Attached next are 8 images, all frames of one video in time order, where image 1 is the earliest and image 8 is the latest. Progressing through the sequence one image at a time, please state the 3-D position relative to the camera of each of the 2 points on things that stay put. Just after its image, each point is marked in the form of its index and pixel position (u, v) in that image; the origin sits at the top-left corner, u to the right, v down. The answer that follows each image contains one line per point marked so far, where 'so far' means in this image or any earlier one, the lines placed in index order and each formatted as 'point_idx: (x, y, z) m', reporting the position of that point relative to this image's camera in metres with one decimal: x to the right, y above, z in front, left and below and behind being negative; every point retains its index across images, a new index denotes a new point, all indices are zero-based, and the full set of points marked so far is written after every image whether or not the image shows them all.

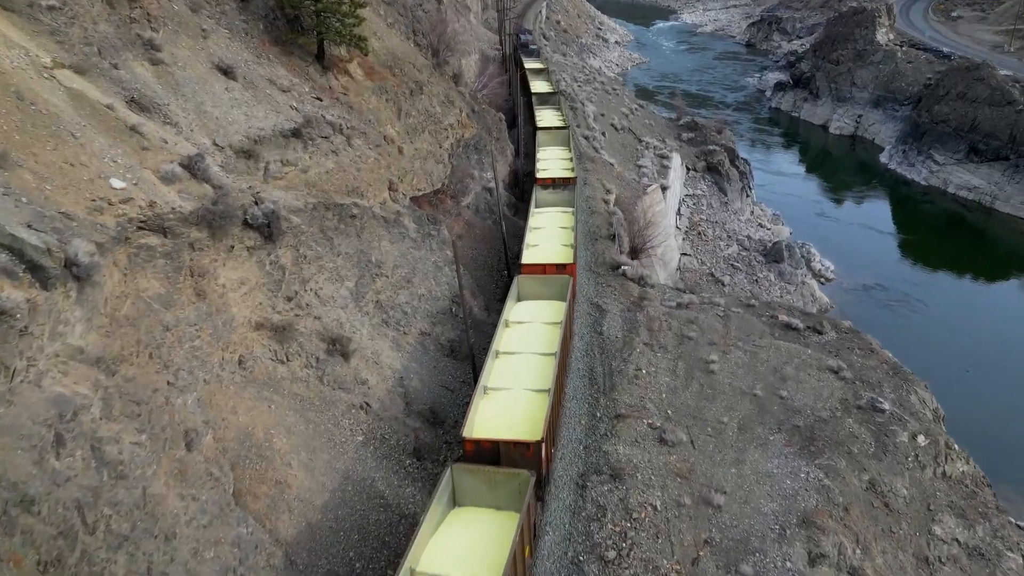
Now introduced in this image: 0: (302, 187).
0: (-4.7, +2.2, +16.4) m
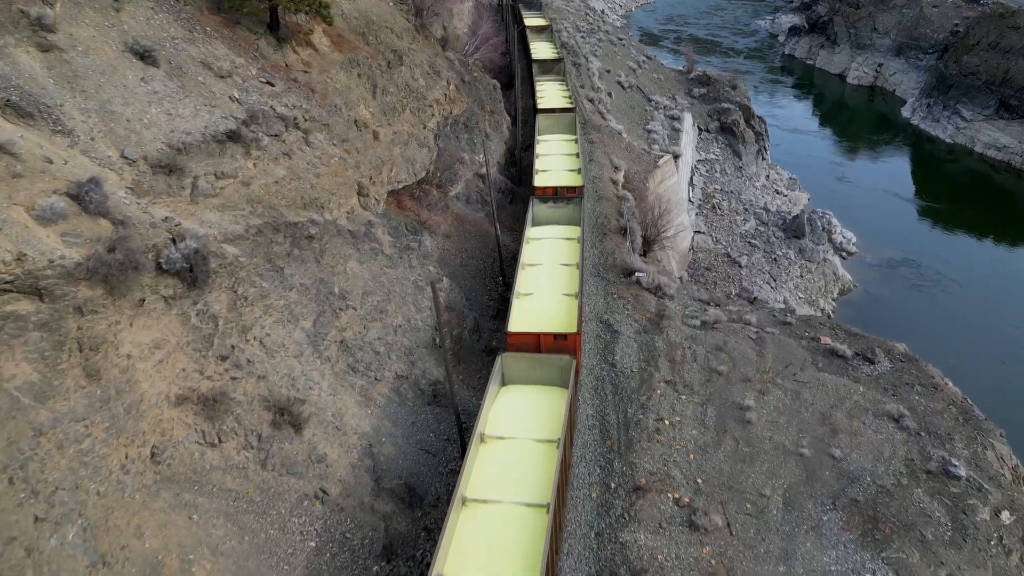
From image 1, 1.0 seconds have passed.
0: (-4.8, +1.5, +13.1) m
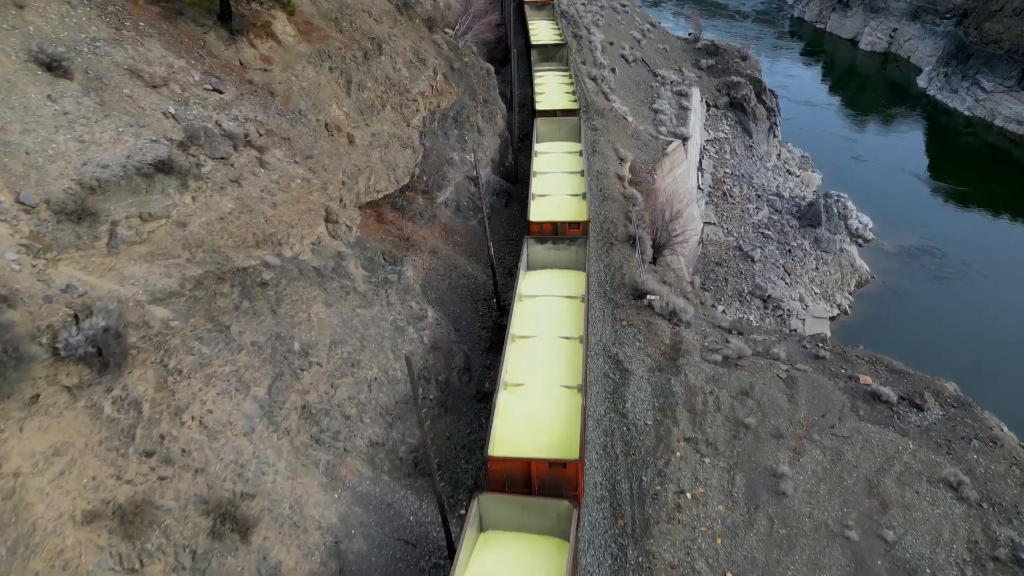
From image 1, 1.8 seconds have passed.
0: (-4.9, +0.5, +10.7) m
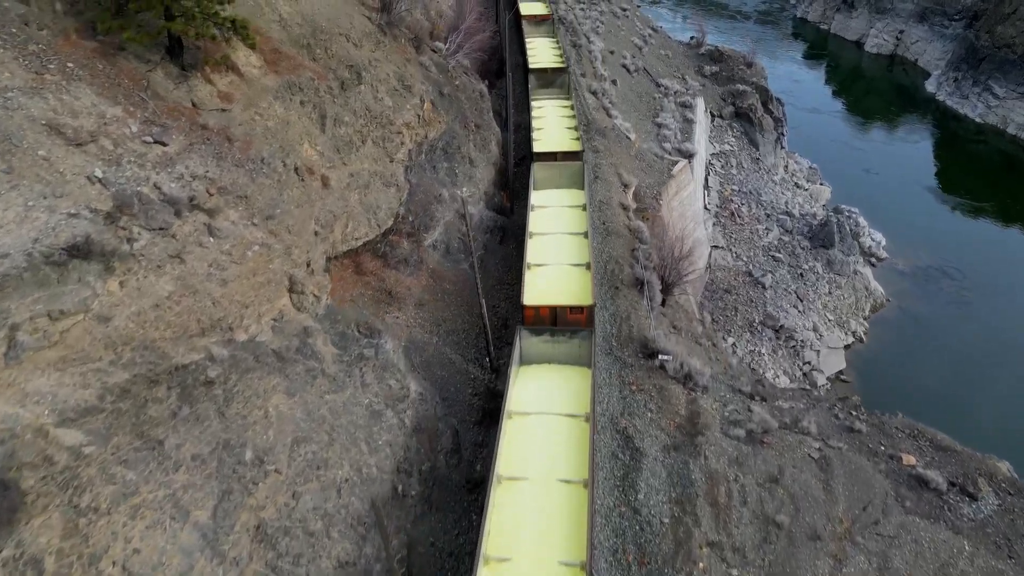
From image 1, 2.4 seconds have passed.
0: (-5.0, -0.8, +8.8) m
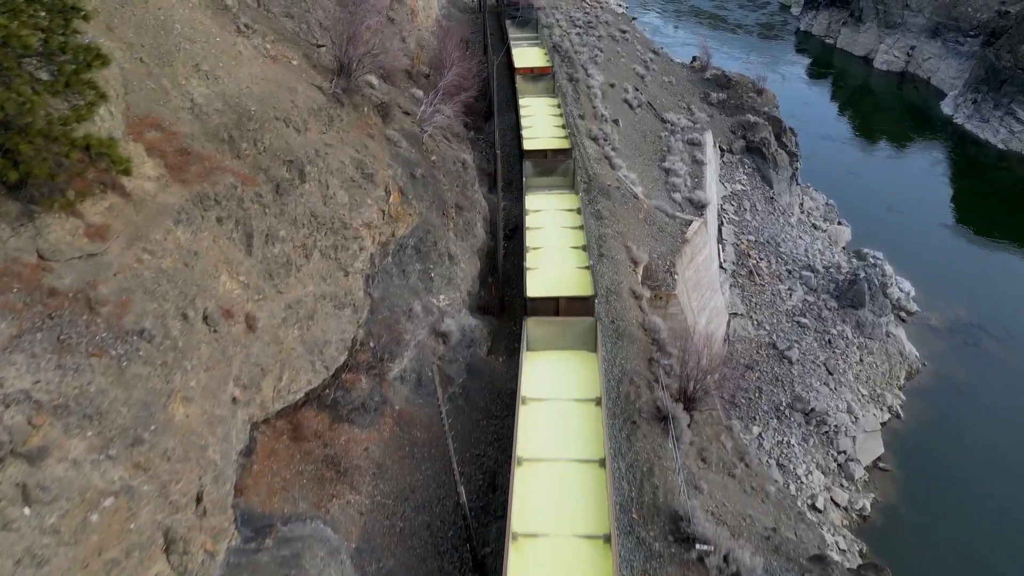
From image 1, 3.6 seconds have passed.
0: (-5.1, -3.6, +5.0) m
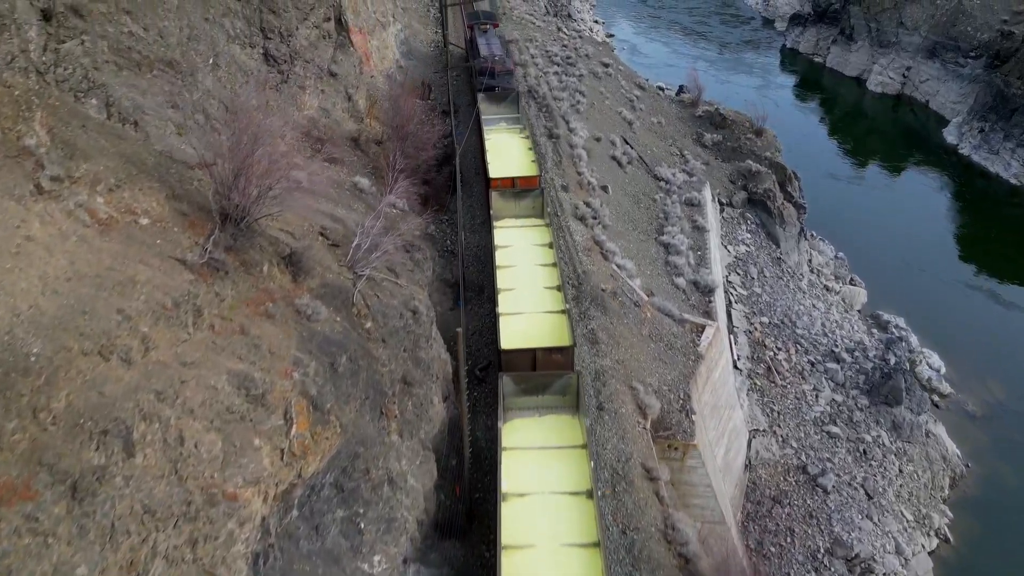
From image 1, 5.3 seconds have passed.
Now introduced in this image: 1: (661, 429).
0: (-5.2, -7.3, -0.2) m
1: (+3.6, -3.2, +17.1) m
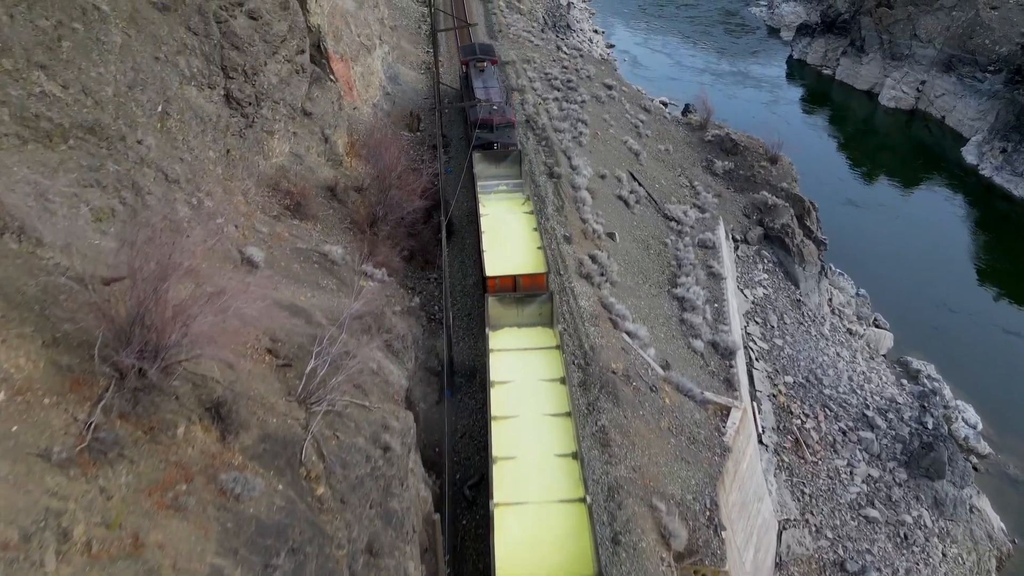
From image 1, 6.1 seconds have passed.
0: (-5.2, -9.3, -3.0) m
1: (+3.5, -5.2, +14.3) m
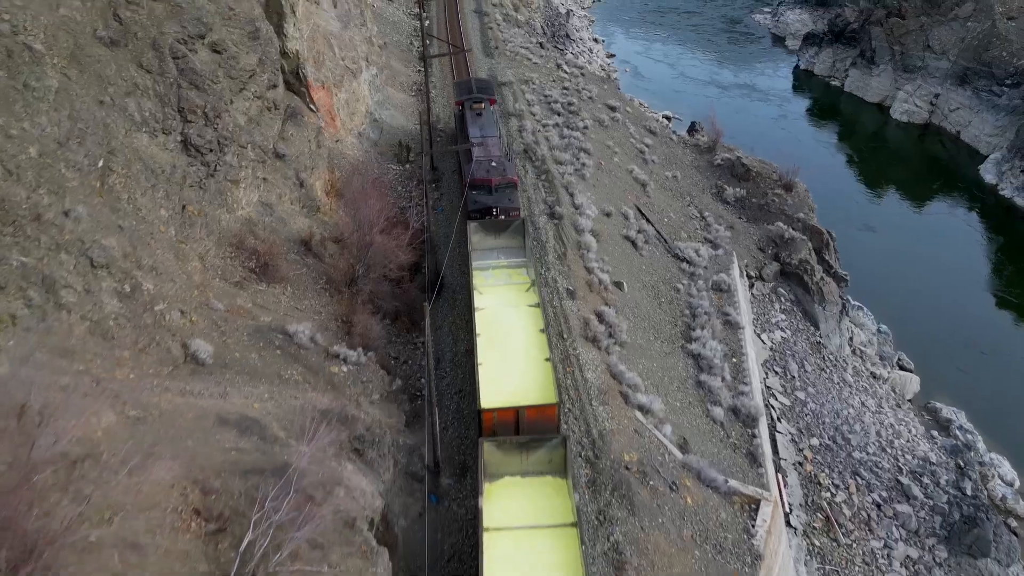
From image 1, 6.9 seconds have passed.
0: (-5.2, -11.0, -5.4) m
1: (+3.5, -6.9, +11.9) m
